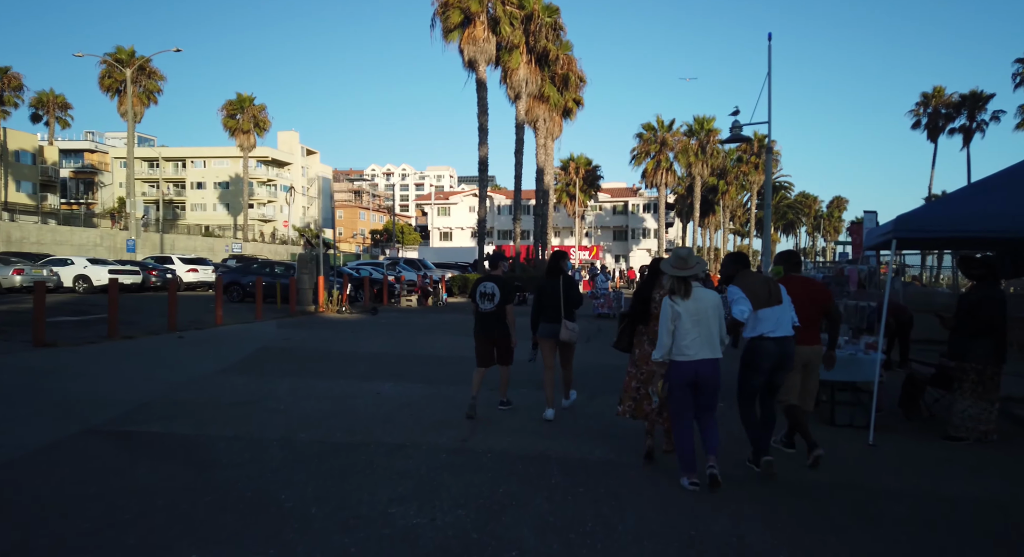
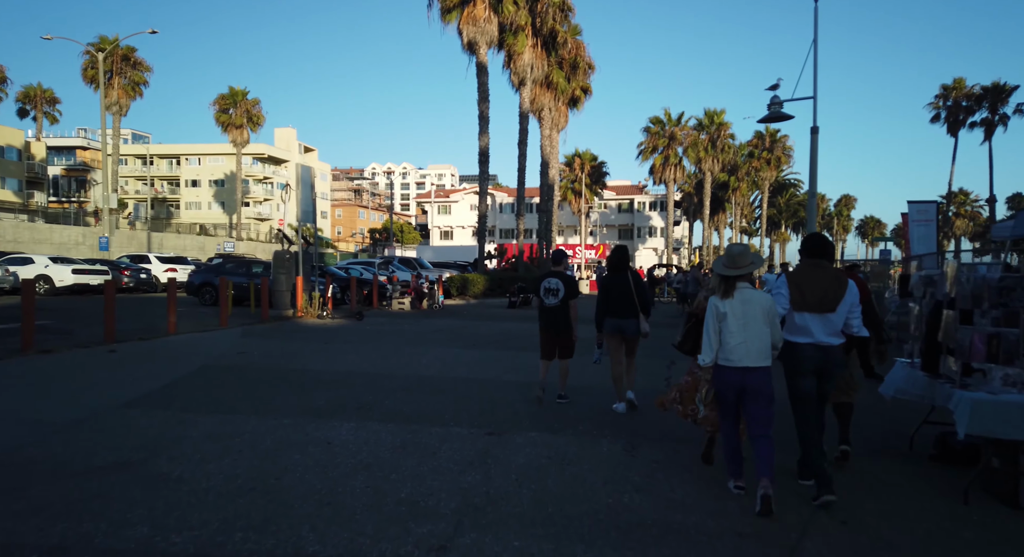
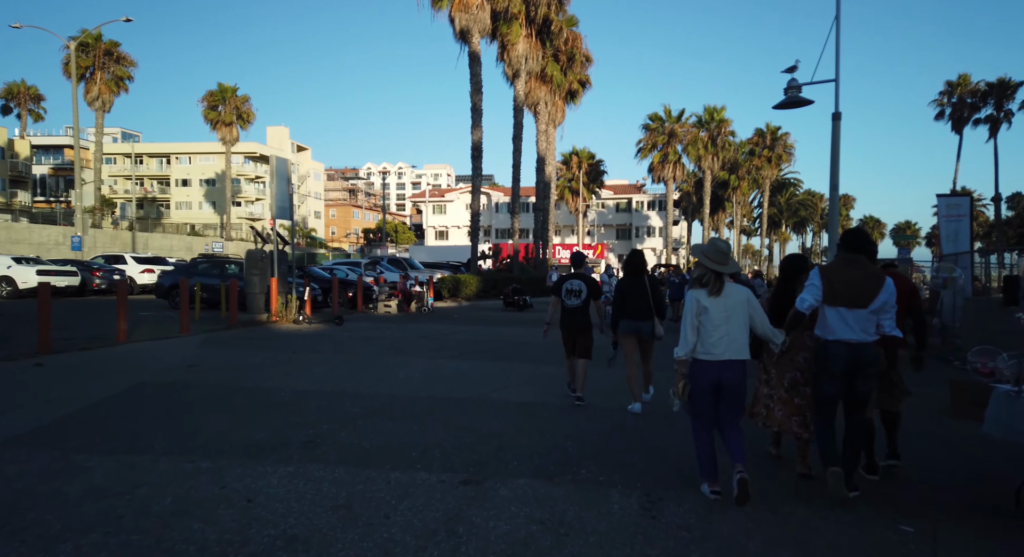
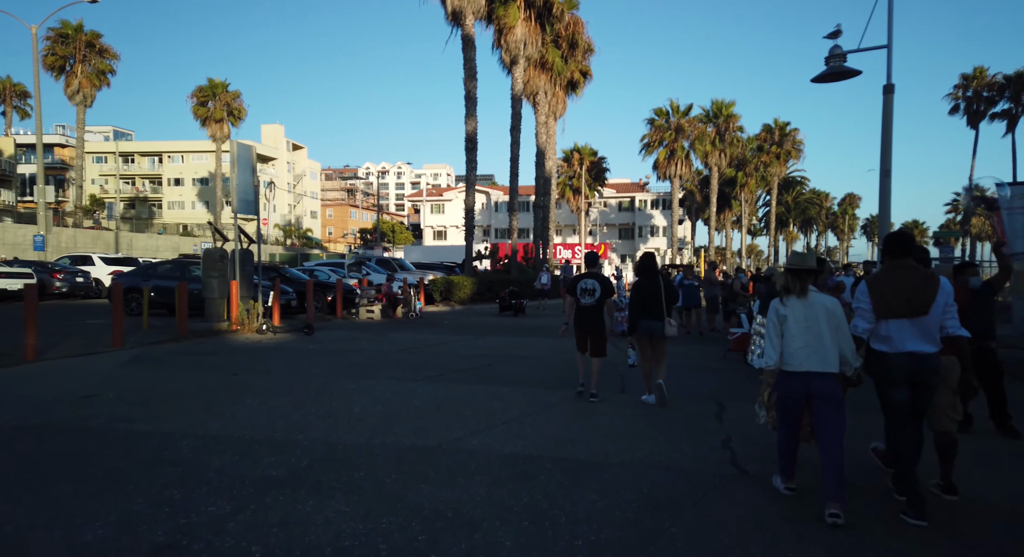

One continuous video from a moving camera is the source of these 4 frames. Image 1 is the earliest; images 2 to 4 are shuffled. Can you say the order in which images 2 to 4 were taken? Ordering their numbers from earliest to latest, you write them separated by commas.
2, 3, 4
